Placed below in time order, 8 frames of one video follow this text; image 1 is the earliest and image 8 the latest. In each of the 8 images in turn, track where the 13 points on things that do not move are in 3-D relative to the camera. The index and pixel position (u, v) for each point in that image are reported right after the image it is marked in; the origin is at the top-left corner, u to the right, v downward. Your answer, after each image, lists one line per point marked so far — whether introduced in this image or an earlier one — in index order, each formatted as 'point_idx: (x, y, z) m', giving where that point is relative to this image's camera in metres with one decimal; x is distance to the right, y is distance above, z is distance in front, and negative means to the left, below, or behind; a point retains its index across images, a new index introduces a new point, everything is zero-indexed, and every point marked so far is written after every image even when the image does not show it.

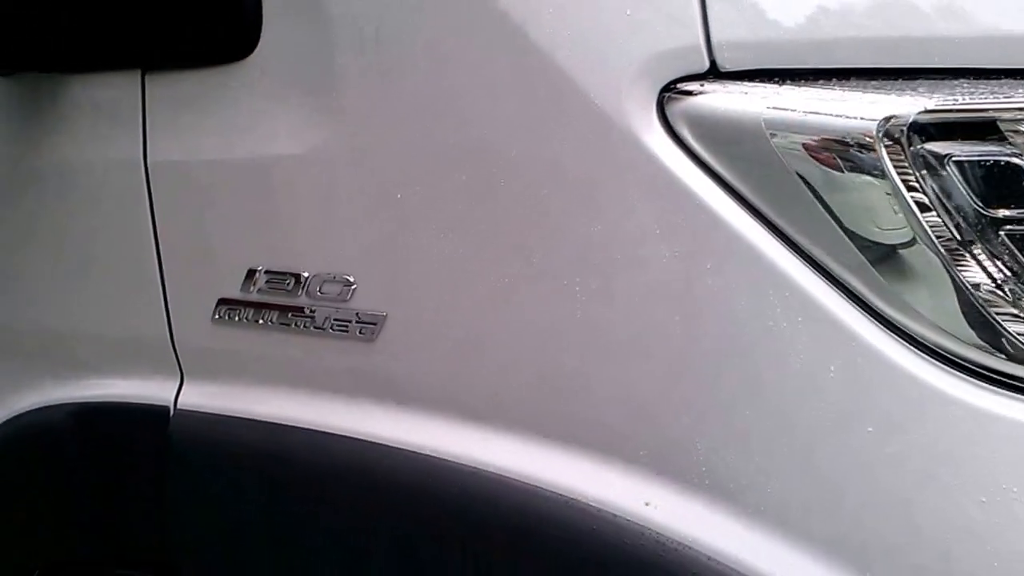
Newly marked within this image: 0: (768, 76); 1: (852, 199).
0: (+0.2, +0.2, +0.7) m
1: (+0.3, +0.1, +0.7) m
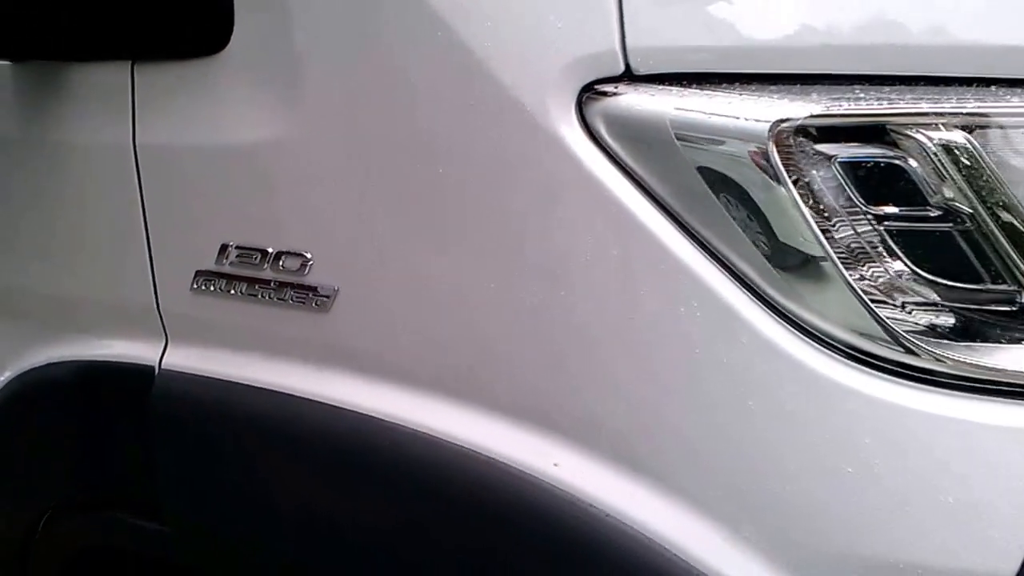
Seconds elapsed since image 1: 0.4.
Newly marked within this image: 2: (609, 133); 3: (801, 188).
0: (+0.1, +0.2, +0.8) m
1: (+0.2, +0.1, +0.8) m
2: (+0.1, +0.1, +0.8) m
3: (+0.2, +0.1, +0.8) m
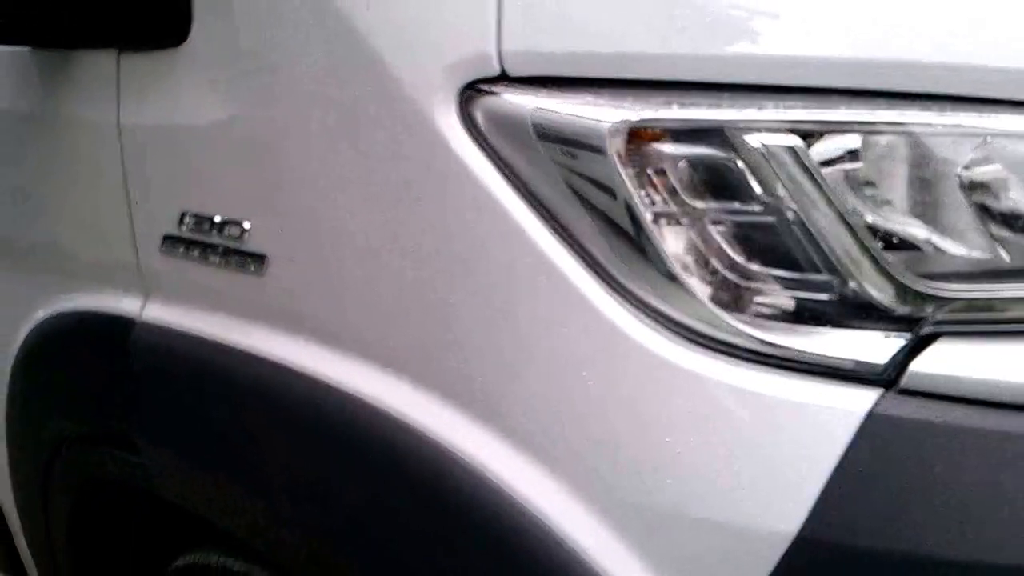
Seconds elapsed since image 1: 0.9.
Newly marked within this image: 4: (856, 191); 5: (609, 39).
0: (0.0, +0.2, +0.9) m
1: (+0.1, +0.1, +0.9) m
2: (0.0, +0.2, +0.9) m
3: (+0.1, +0.1, +0.9) m
4: (+0.4, +0.1, +1.0) m
5: (+0.1, +0.3, +0.9) m
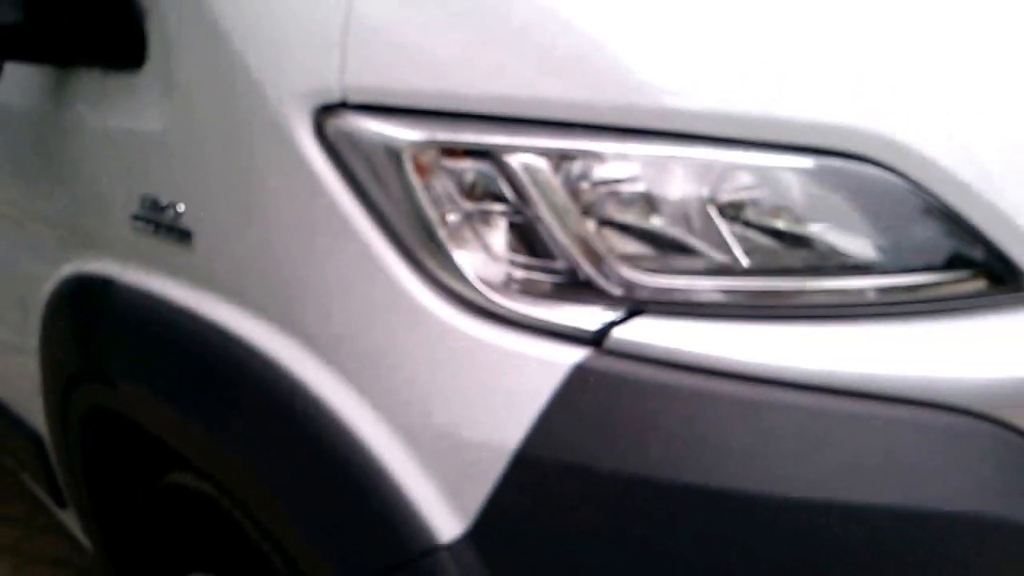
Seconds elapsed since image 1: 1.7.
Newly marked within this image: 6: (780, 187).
0: (-0.2, +0.3, +1.2) m
1: (-0.2, +0.1, +1.2) m
2: (-0.3, +0.2, +1.2) m
3: (-0.1, +0.1, +1.2) m
4: (+0.2, +0.1, +1.2) m
5: (-0.1, +0.3, +1.2) m
6: (+0.4, +0.1, +1.3) m
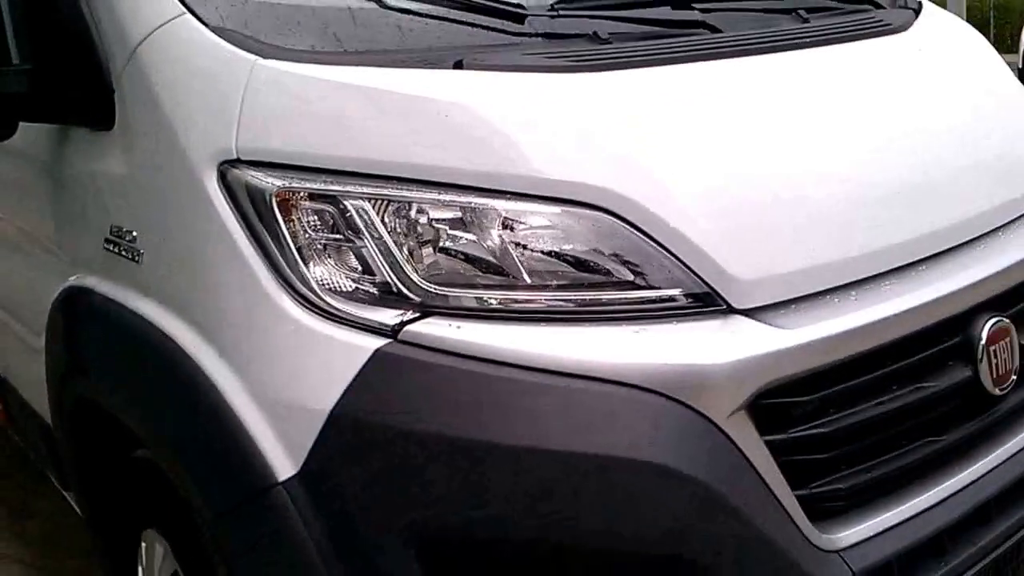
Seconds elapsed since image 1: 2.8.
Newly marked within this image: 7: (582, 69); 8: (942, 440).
0: (-0.5, +0.2, +1.7) m
1: (-0.5, +0.1, +1.6) m
2: (-0.6, +0.2, +1.7) m
3: (-0.4, +0.1, +1.6) m
4: (-0.1, +0.1, +1.7) m
5: (-0.4, +0.3, +1.6) m
6: (+0.1, +0.1, +1.7) m
7: (+0.1, +0.5, +1.9) m
8: (+1.0, -0.3, +1.9) m
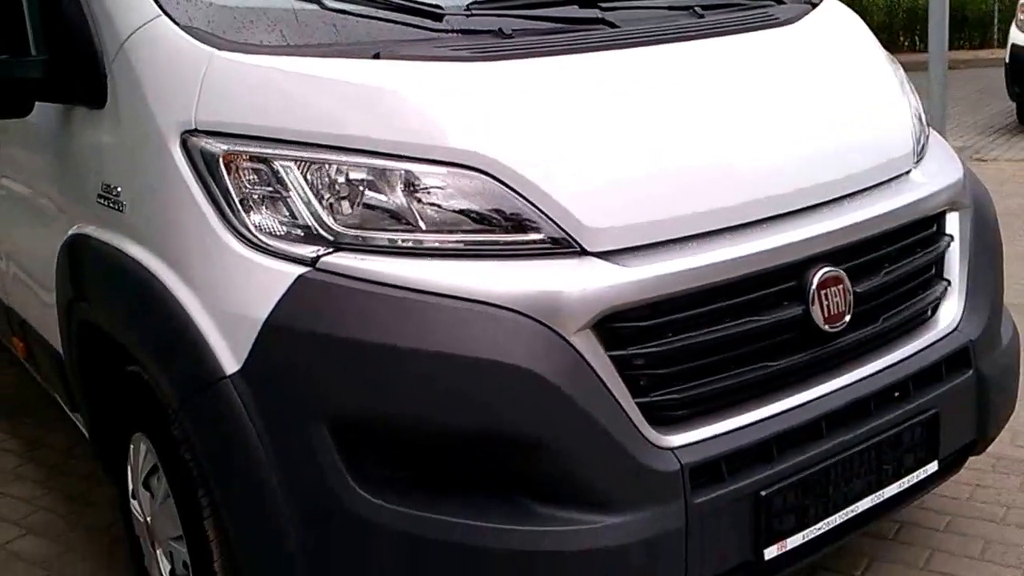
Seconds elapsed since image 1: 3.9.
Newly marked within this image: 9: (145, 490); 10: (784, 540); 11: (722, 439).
0: (-0.7, +0.4, +2.1) m
1: (-0.7, +0.3, +2.1) m
2: (-0.8, +0.3, +2.1) m
3: (-0.7, +0.3, +2.1) m
4: (-0.4, +0.2, +2.1) m
5: (-0.7, +0.4, +2.1) m
6: (-0.2, +0.3, +2.1) m
7: (-0.1, +0.6, +2.3) m
8: (+0.7, -0.2, +2.3) m
9: (-1.2, -0.6, +2.7) m
10: (+0.7, -0.7, +2.3) m
11: (+0.5, -0.4, +2.2) m
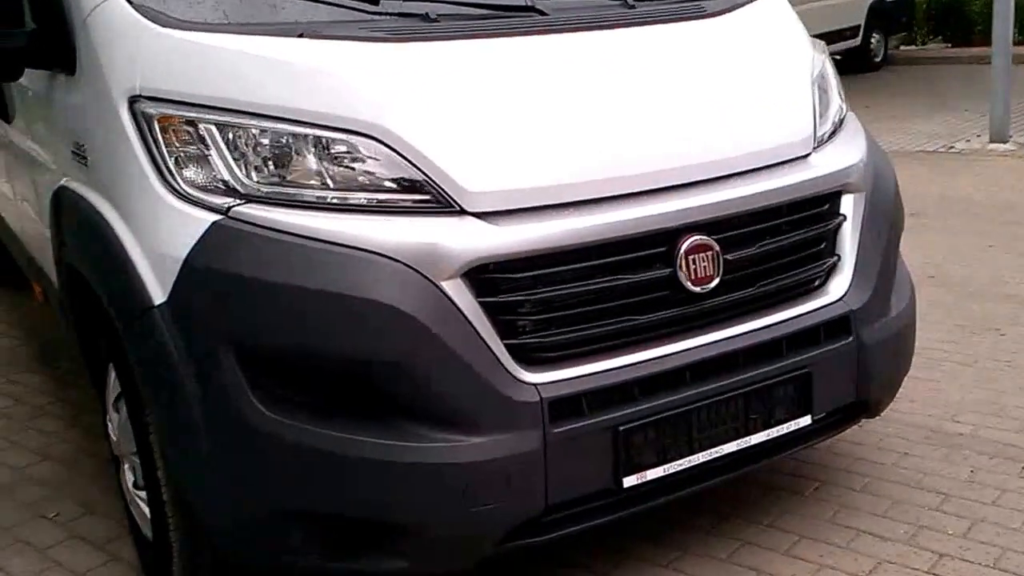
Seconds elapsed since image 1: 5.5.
0: (-1.0, +0.5, +2.5) m
1: (-1.0, +0.4, +2.4) m
2: (-1.1, +0.5, +2.5) m
3: (-1.0, +0.4, +2.4) m
4: (-0.7, +0.4, +2.4) m
5: (-1.0, +0.6, +2.4) m
6: (-0.5, +0.4, +2.4) m
7: (-0.4, +0.8, +2.6) m
8: (+0.4, -0.1, +2.6) m
9: (-1.5, -0.5, +3.1) m
10: (+0.4, -0.6, +2.6) m
11: (+0.2, -0.3, +2.5) m
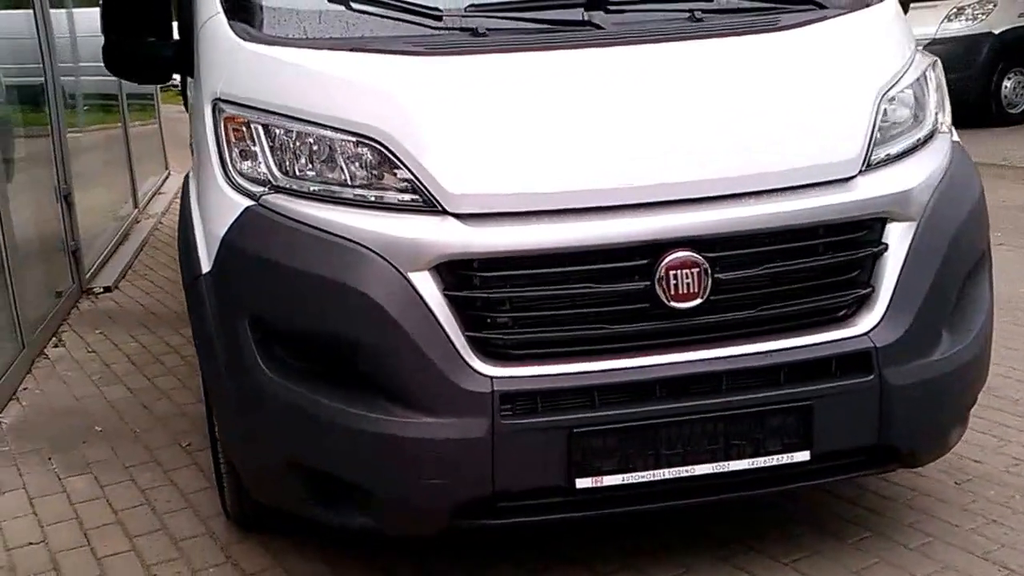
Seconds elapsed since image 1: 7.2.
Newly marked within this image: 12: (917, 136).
0: (-1.0, +0.6, +3.0) m
1: (-1.0, +0.5, +2.9) m
2: (-1.1, +0.6, +3.0) m
3: (-1.0, +0.5, +2.9) m
4: (-0.7, +0.4, +2.8) m
5: (-0.9, +0.7, +2.9) m
6: (-0.5, +0.4, +2.8) m
7: (-0.3, +0.8, +2.9) m
8: (+0.4, -0.1, +2.7) m
9: (-1.3, -0.3, +3.7) m
10: (+0.3, -0.6, +2.6) m
11: (+0.1, -0.3, +2.6) m
12: (+1.5, +0.6, +3.1) m
